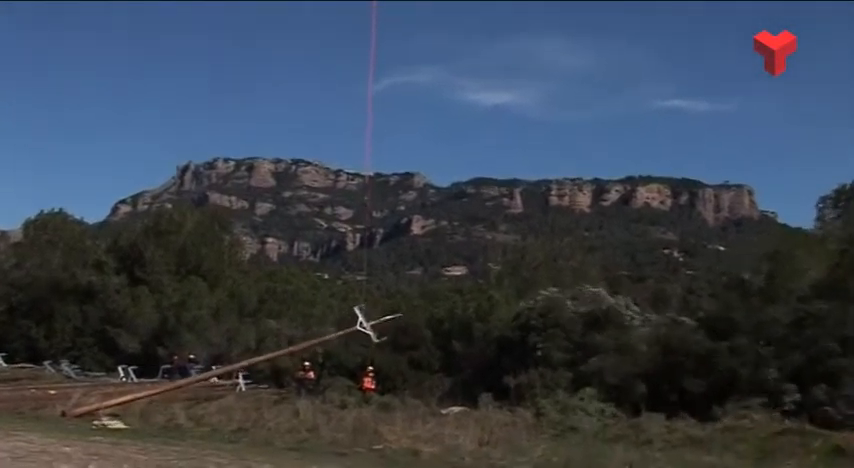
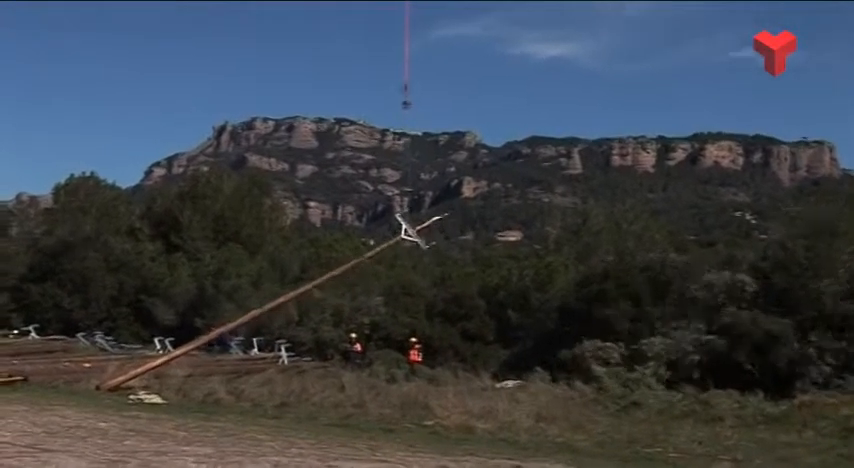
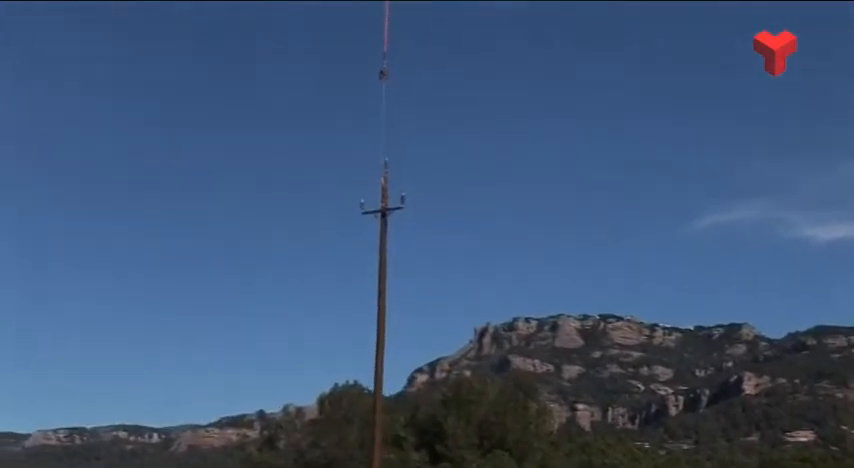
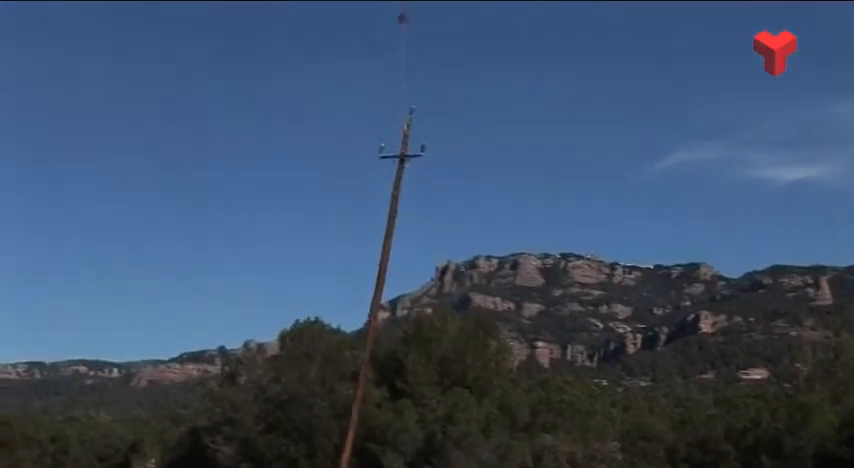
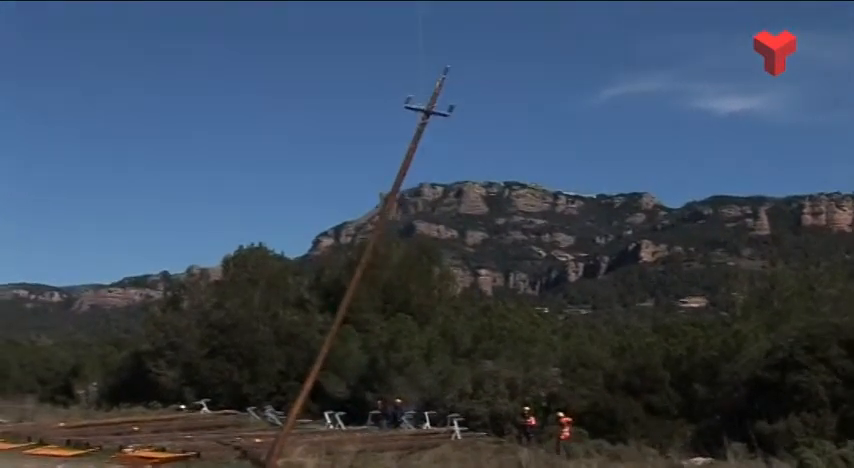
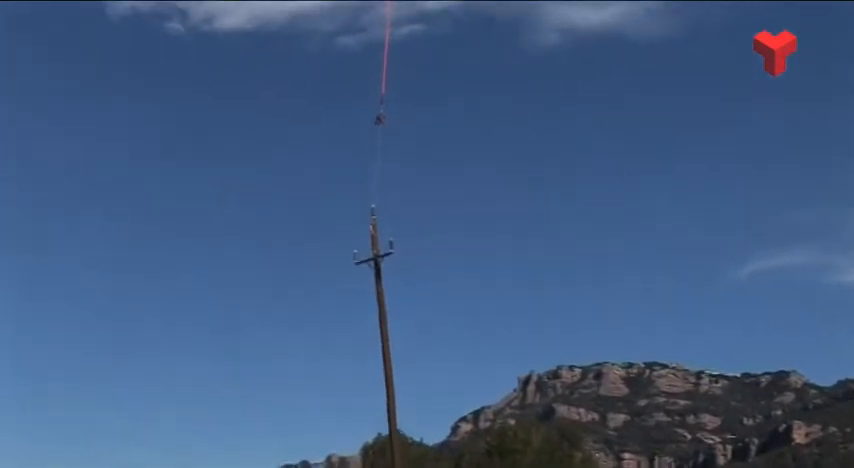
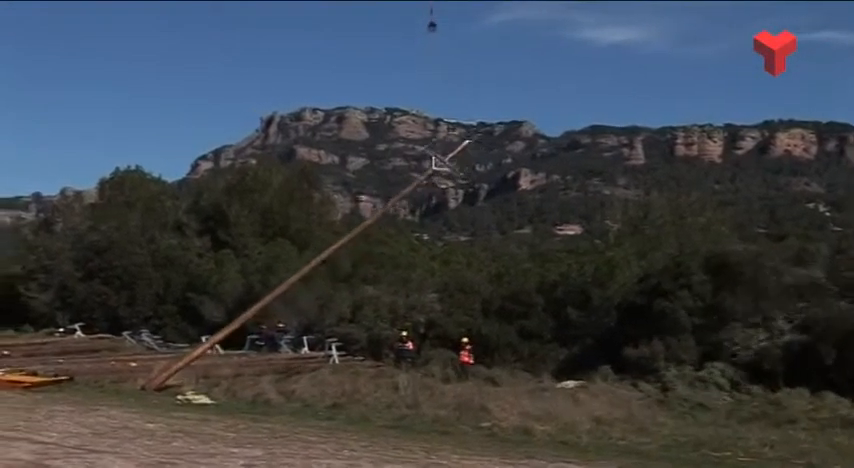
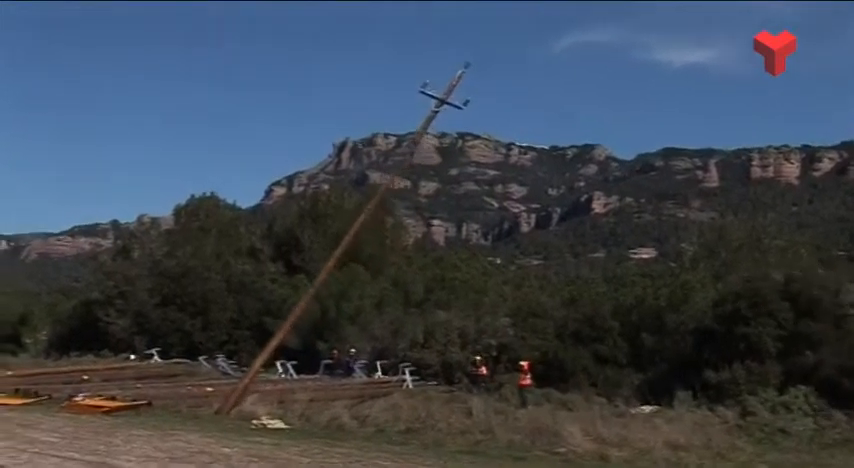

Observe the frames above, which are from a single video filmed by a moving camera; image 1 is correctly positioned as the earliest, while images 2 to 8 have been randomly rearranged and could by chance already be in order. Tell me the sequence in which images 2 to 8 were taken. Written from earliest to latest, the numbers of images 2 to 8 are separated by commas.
2, 7, 8, 5, 4, 3, 6
